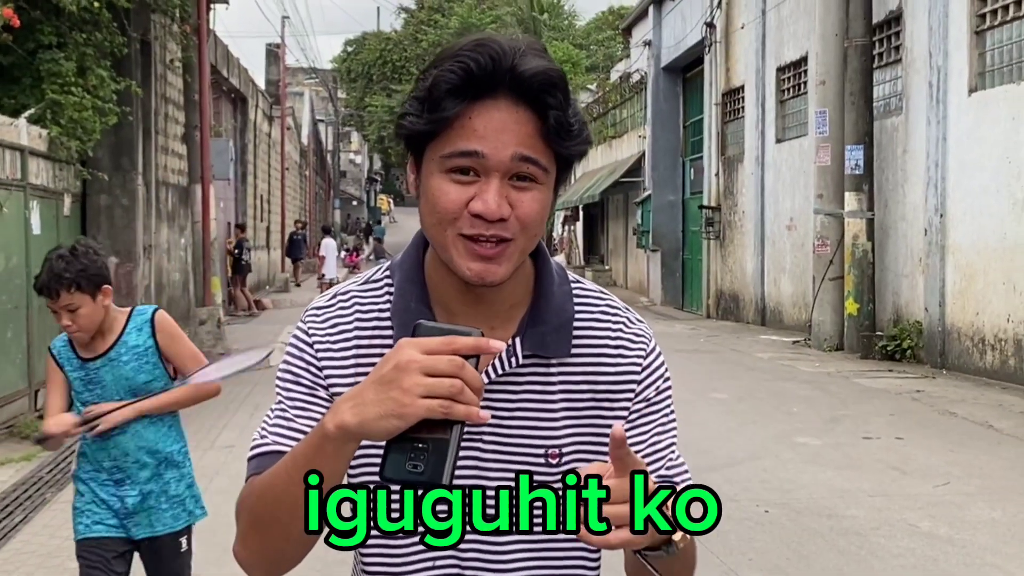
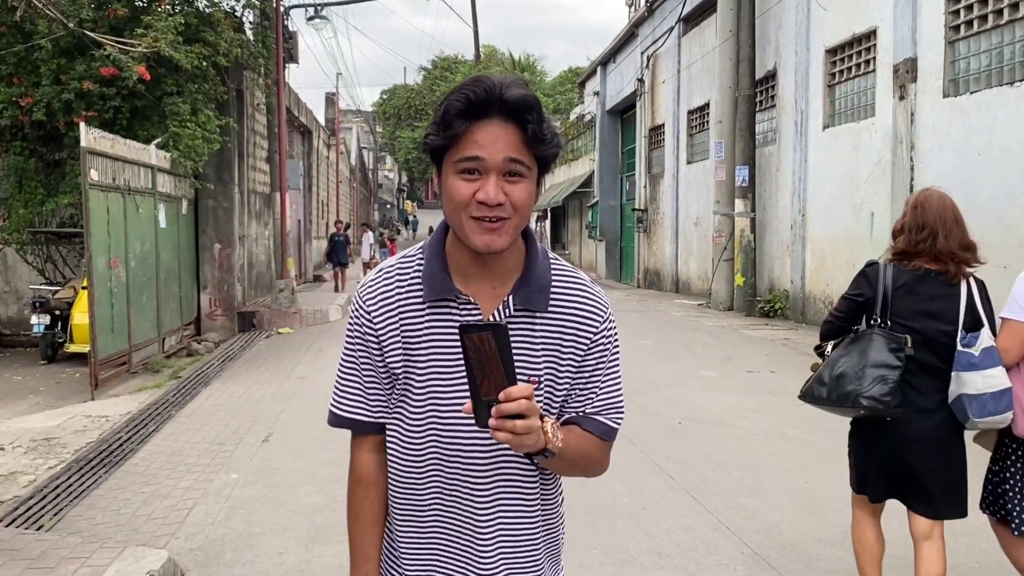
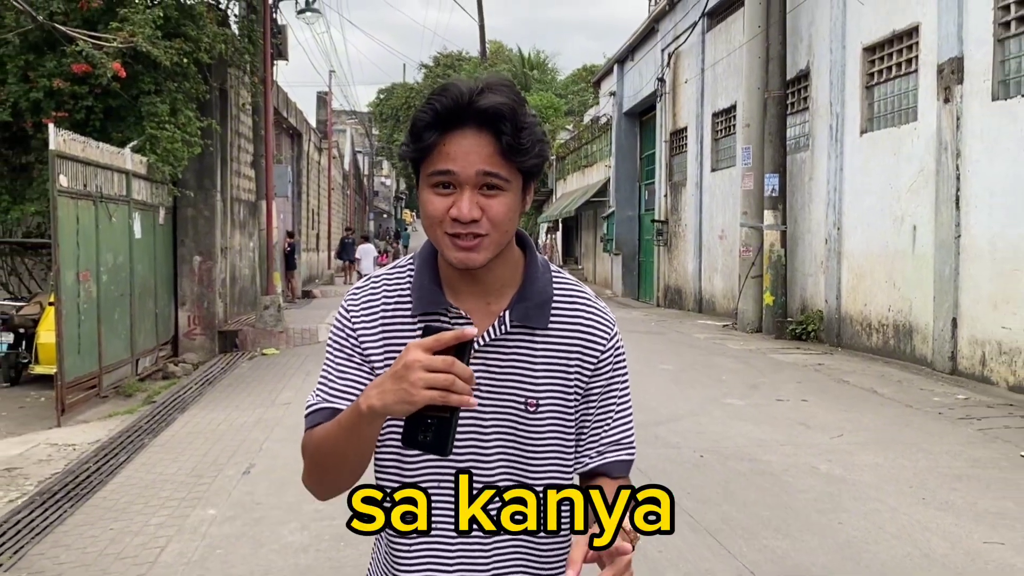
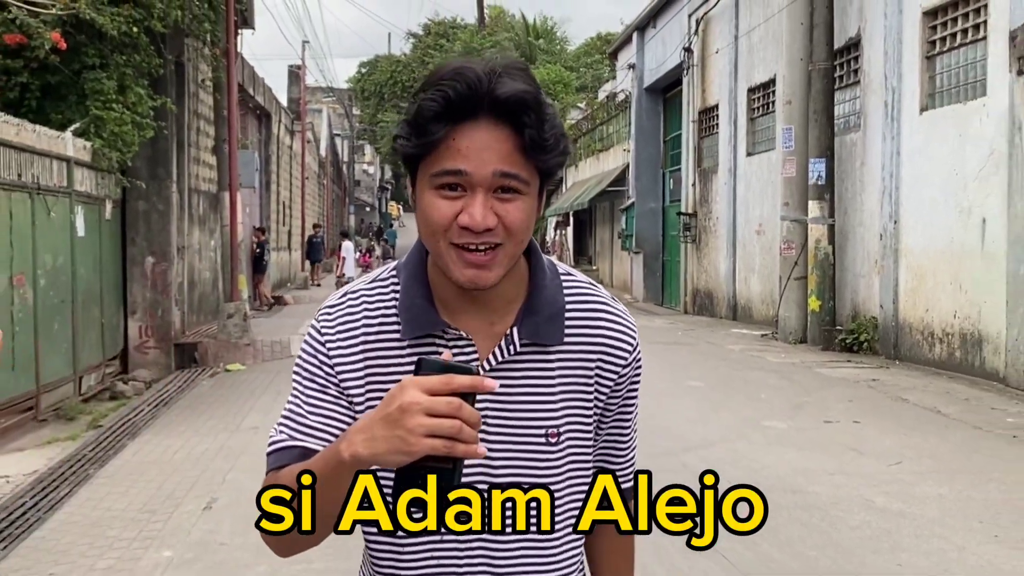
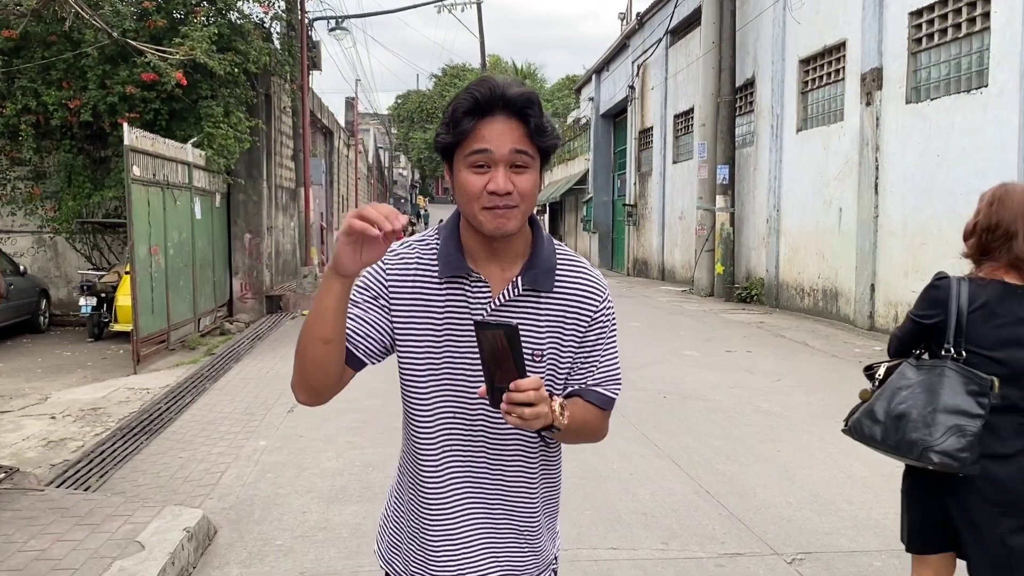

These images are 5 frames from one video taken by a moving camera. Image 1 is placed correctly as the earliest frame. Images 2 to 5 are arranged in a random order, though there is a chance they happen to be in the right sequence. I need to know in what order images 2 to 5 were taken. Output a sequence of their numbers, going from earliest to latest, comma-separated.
4, 3, 5, 2
